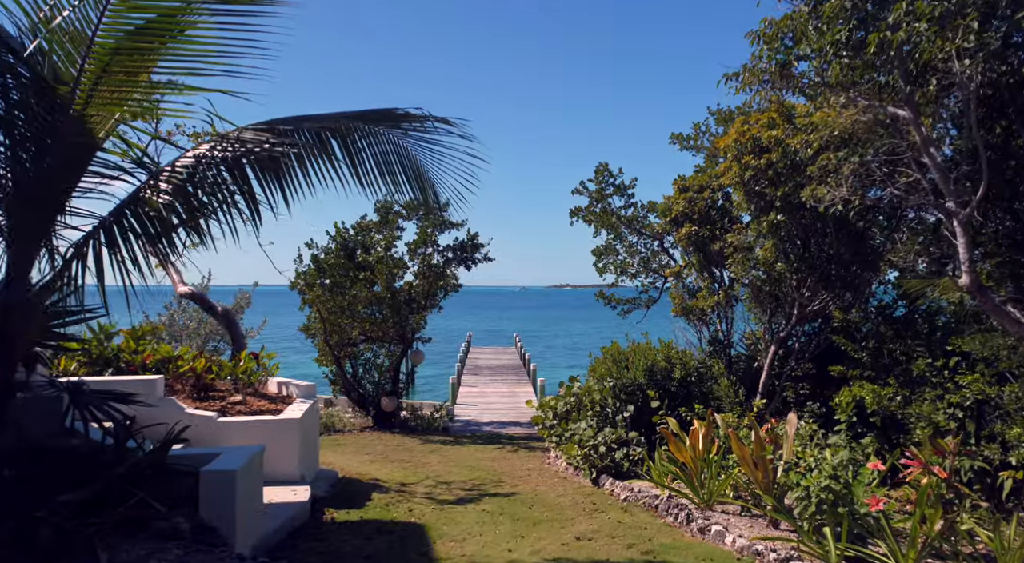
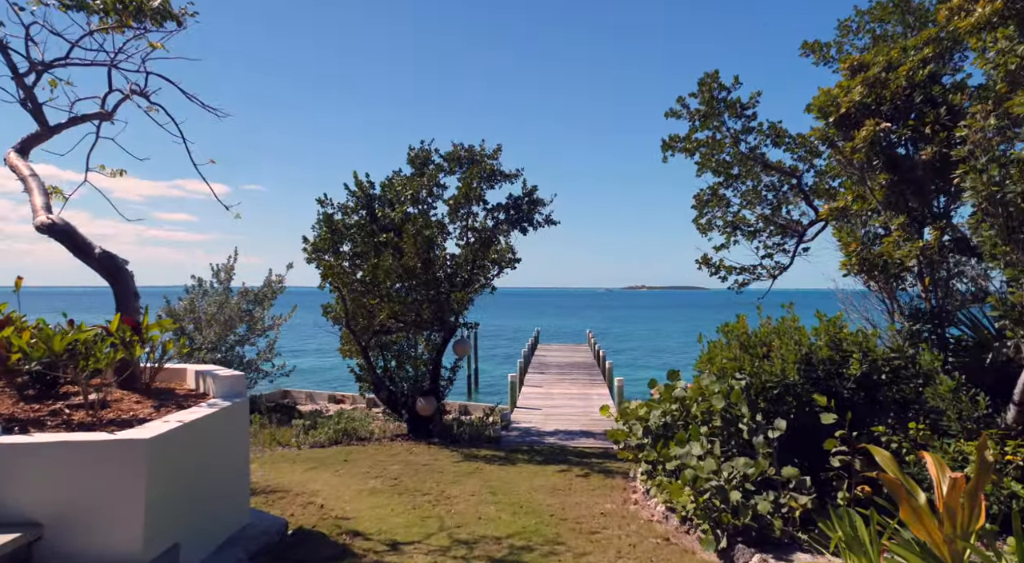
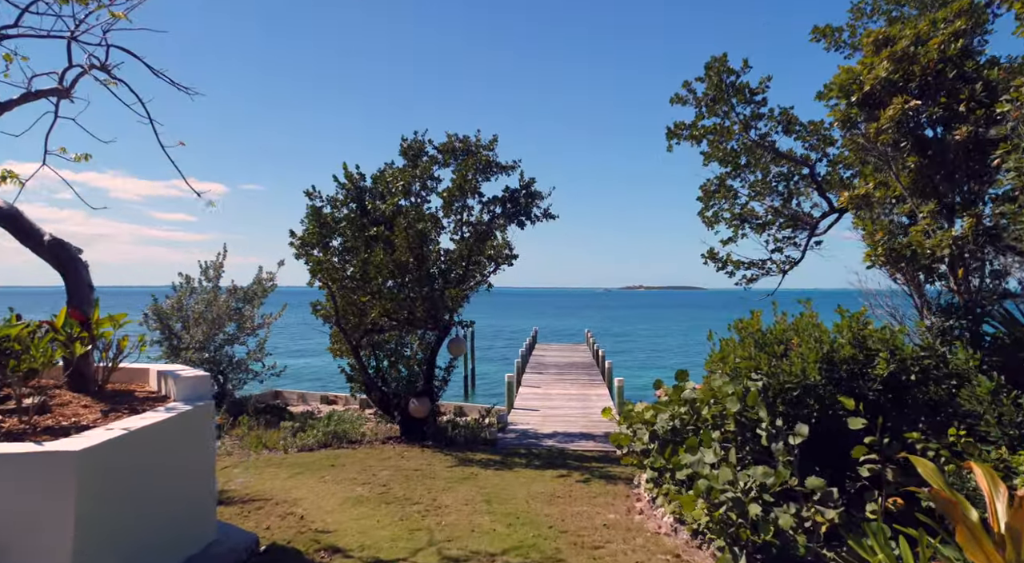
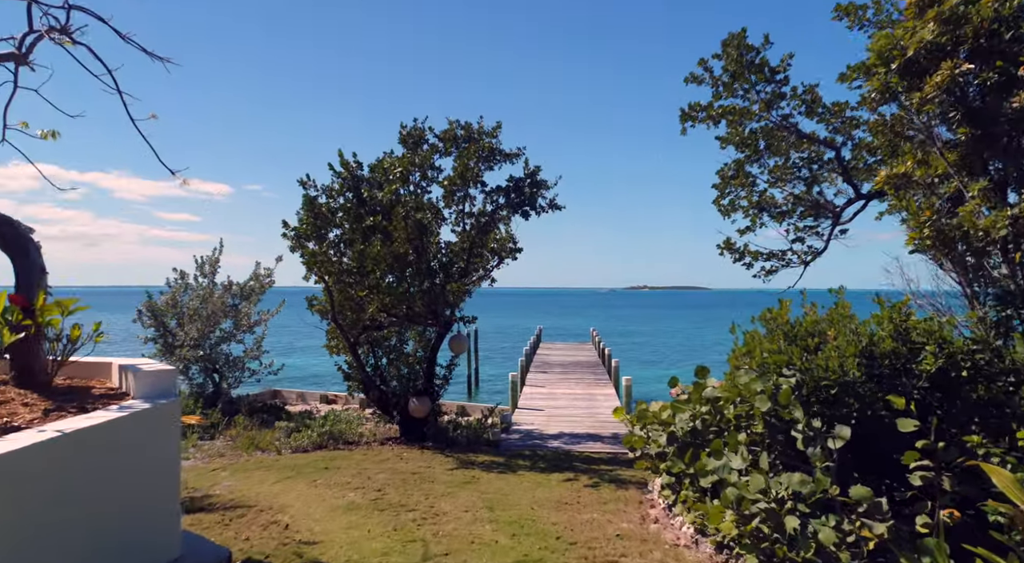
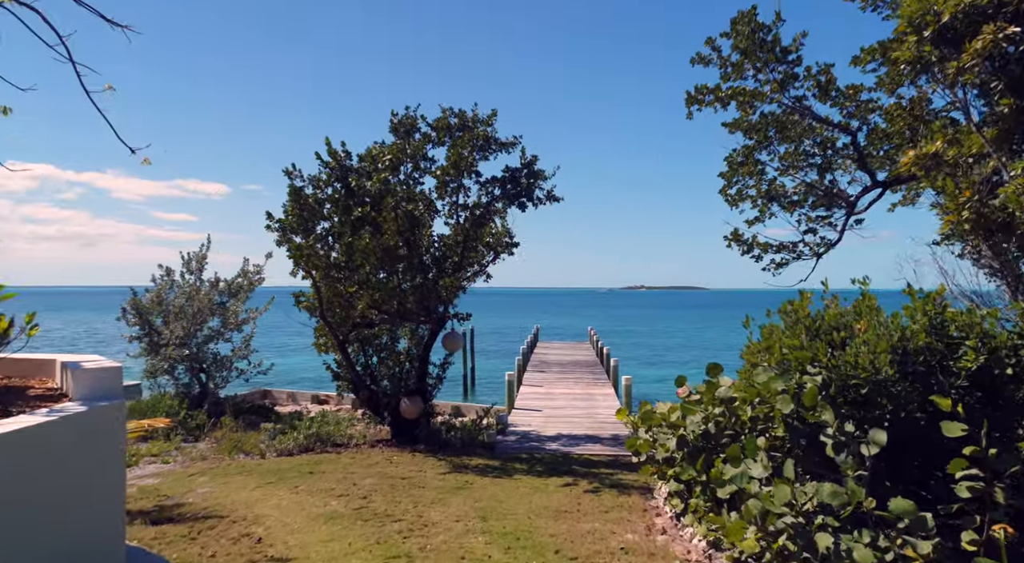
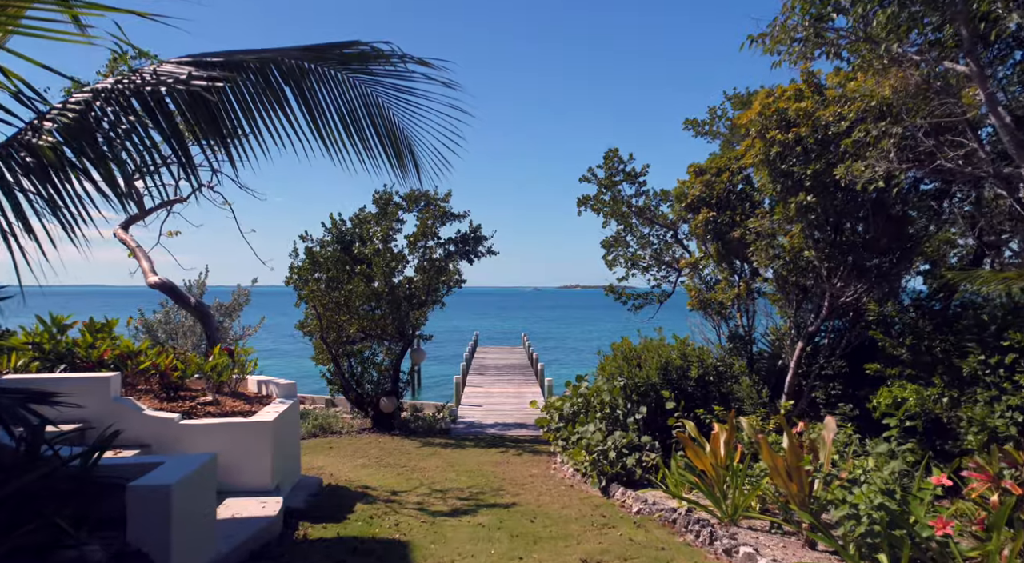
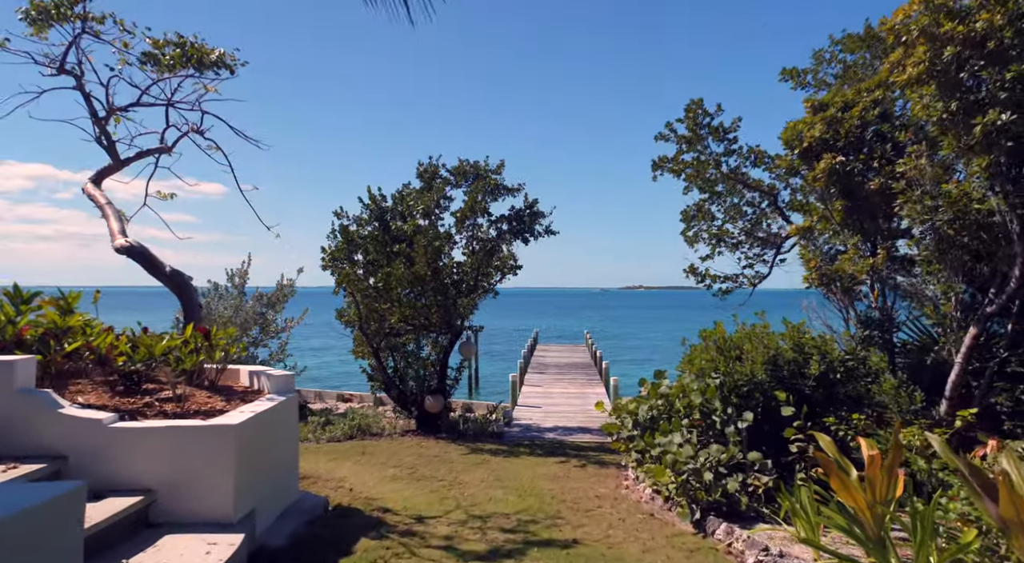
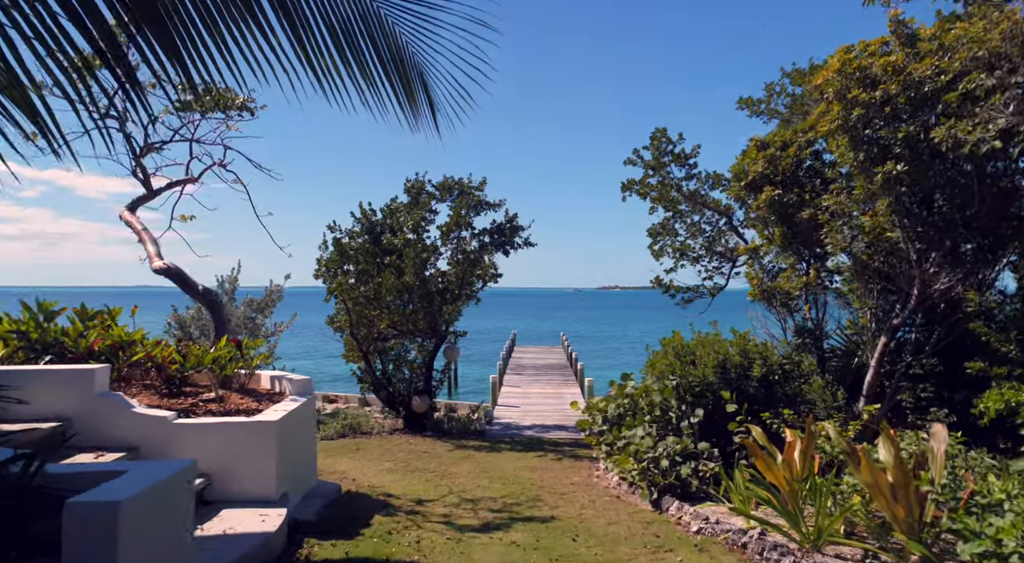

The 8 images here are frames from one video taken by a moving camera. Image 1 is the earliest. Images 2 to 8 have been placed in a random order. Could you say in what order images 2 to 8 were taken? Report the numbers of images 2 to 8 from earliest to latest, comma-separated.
6, 8, 7, 2, 3, 4, 5
